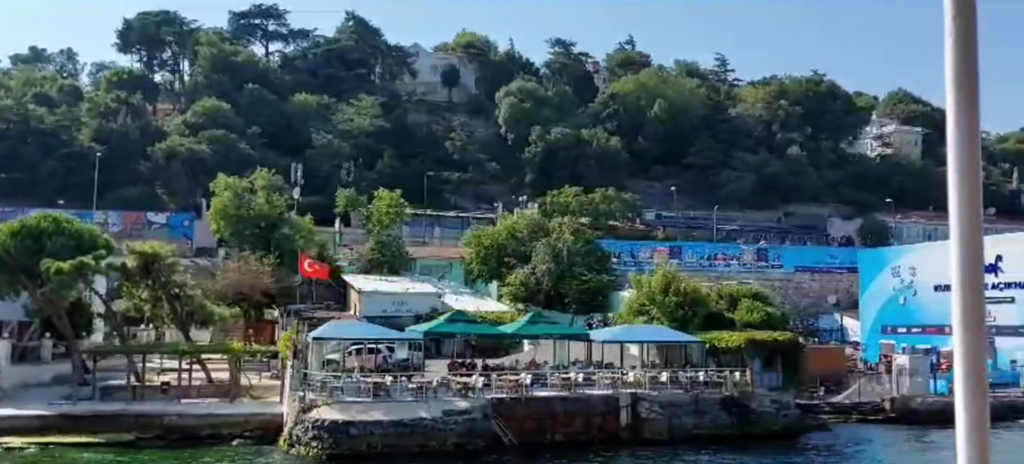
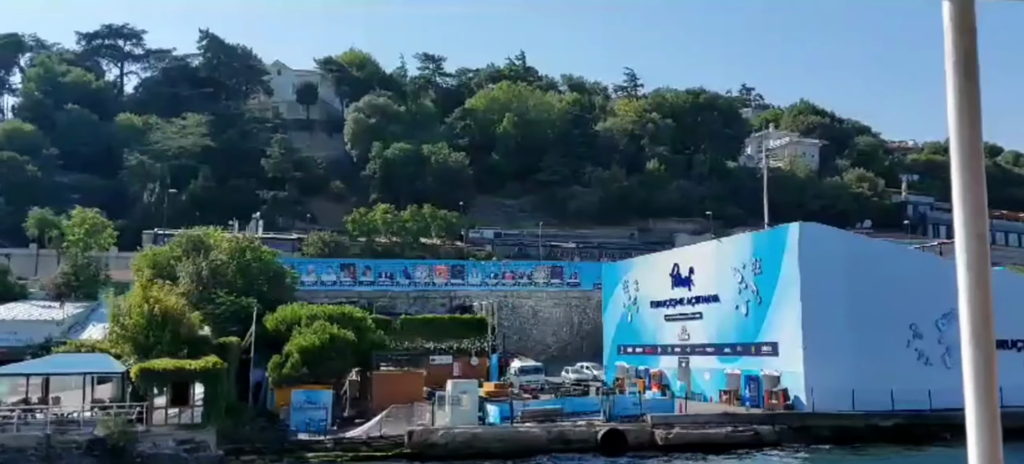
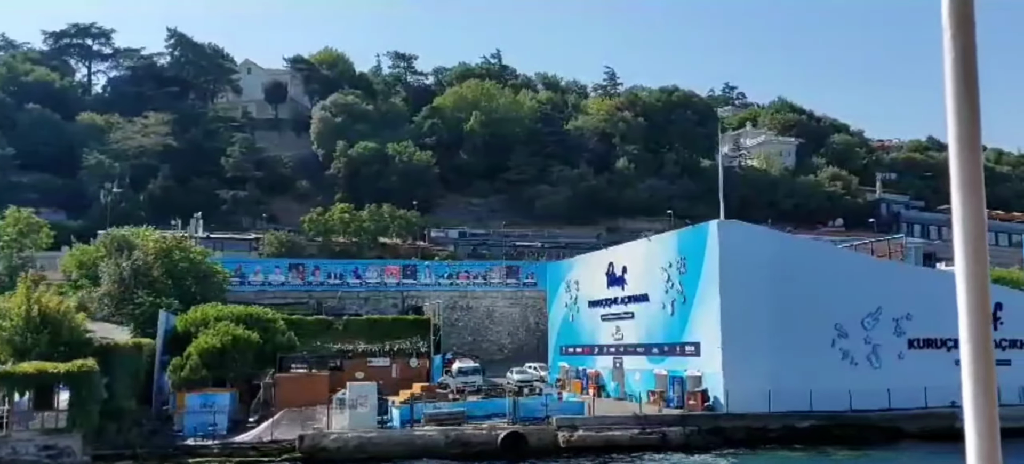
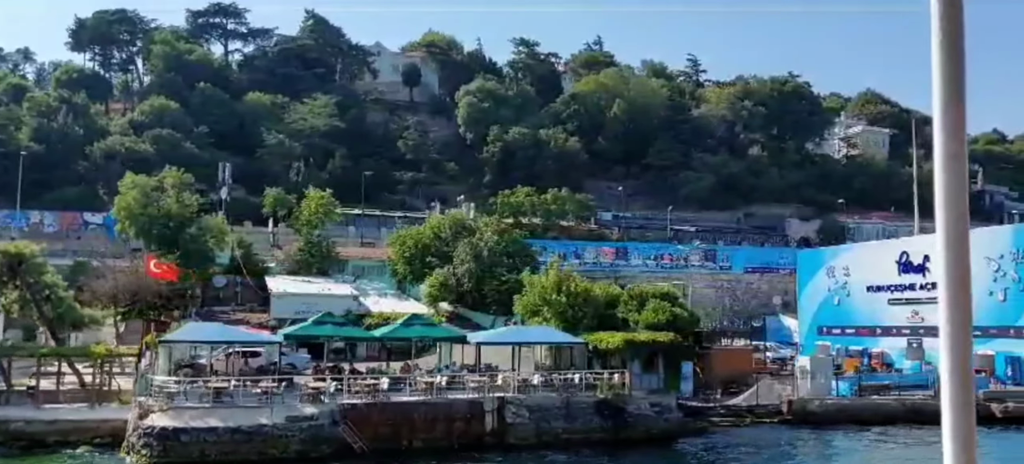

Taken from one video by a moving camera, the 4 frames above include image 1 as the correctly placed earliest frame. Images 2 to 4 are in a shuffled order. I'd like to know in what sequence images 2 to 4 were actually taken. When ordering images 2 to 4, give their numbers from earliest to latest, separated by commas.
4, 2, 3
